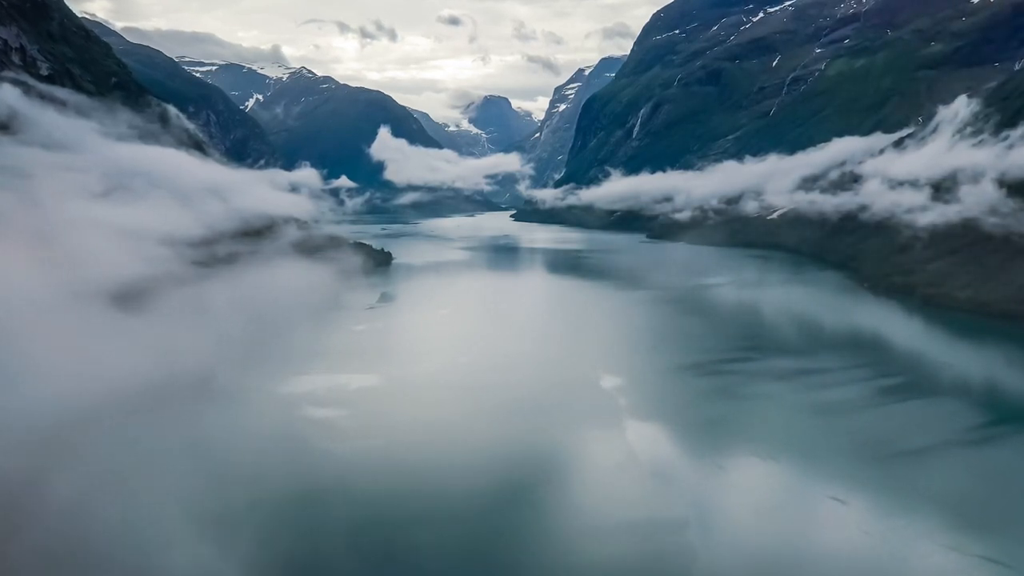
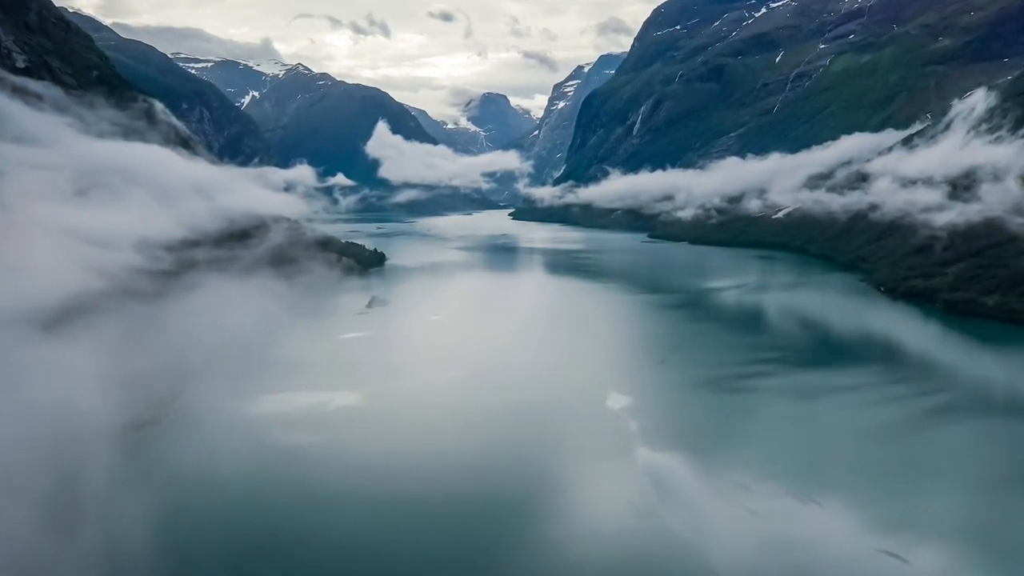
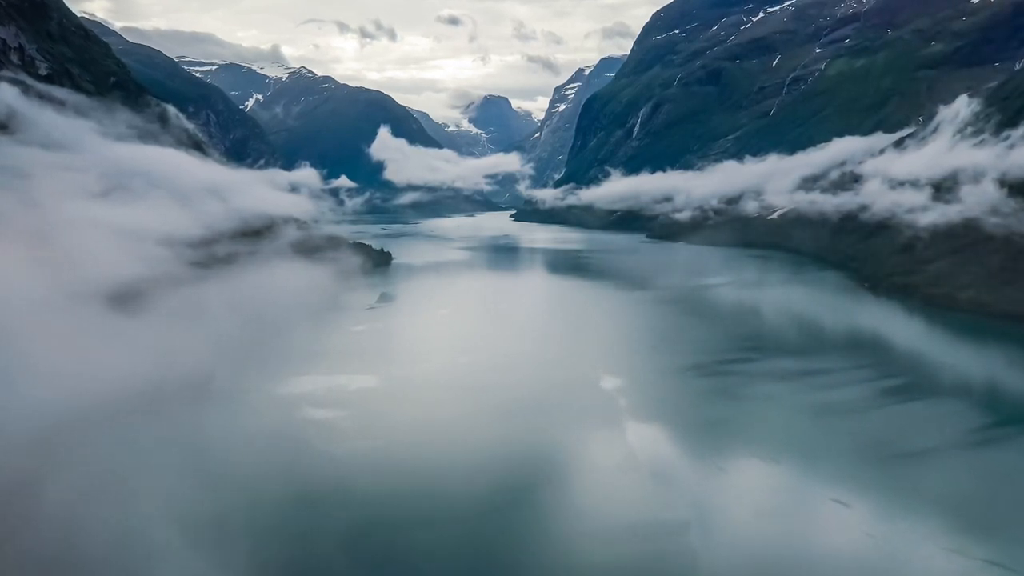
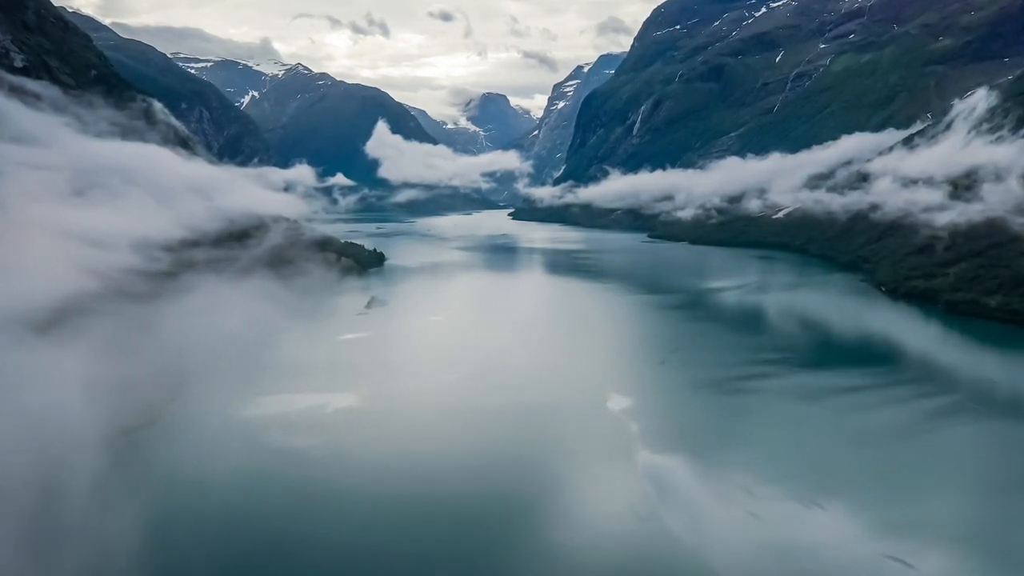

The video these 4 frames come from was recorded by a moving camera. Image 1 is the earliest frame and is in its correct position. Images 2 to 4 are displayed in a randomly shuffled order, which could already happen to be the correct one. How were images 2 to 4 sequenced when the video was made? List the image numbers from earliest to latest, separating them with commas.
3, 2, 4
